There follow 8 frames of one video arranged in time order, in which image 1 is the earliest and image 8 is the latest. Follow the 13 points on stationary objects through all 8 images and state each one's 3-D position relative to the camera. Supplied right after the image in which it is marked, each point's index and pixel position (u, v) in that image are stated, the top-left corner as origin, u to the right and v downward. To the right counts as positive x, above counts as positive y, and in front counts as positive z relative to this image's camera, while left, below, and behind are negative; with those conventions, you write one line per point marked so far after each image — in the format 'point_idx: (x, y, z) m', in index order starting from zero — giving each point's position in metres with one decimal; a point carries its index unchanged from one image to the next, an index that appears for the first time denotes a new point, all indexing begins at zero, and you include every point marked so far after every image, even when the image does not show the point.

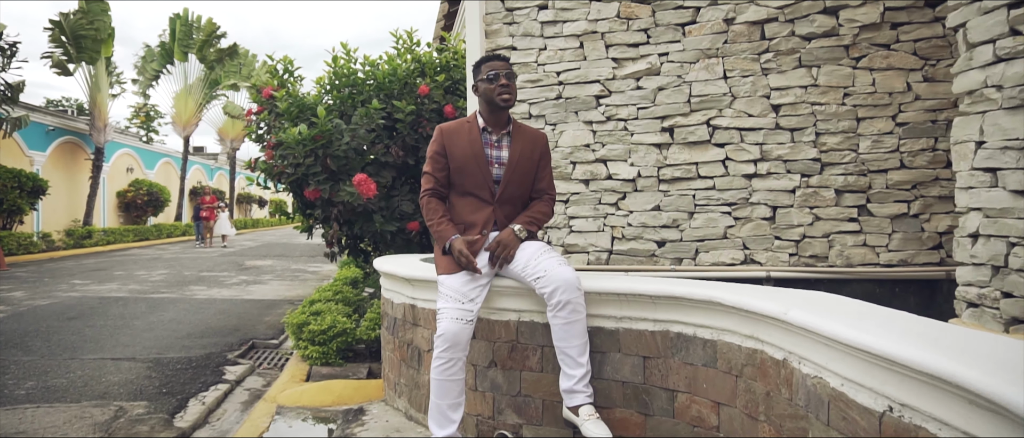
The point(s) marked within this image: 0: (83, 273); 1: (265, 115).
0: (-7.4, -0.9, +11.9) m
1: (-1.9, +0.8, +5.3) m
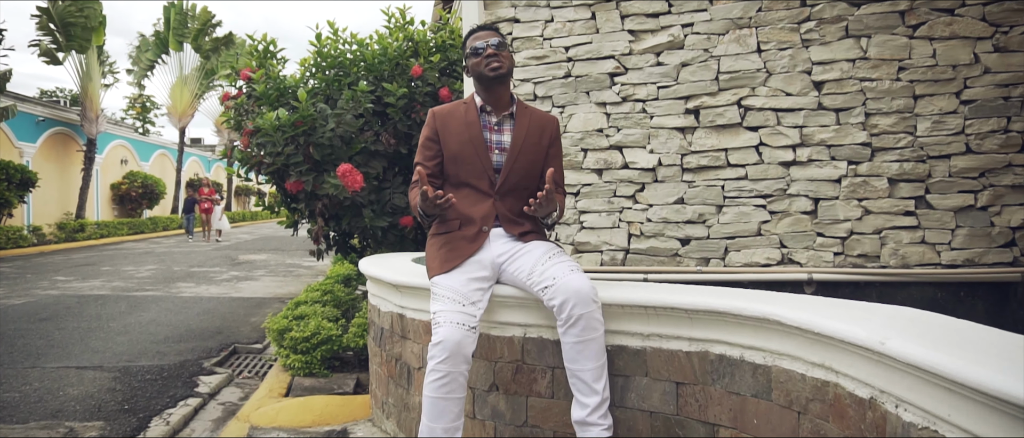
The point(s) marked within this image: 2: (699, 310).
0: (-7.4, -0.8, +11.5) m
1: (-1.9, +0.8, +4.8) m
2: (+0.6, -0.3, +2.1) m
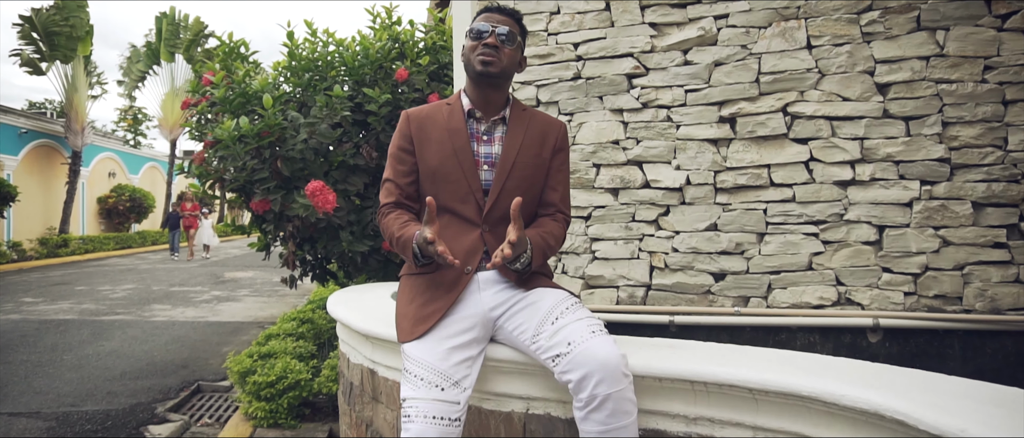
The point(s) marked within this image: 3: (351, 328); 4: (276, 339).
0: (-7.4, -1.1, +10.8) m
1: (-1.9, +0.7, +4.2) m
2: (+0.6, -0.4, +1.5) m
3: (-0.6, -0.4, +2.5) m
4: (-1.6, -0.8, +4.6) m
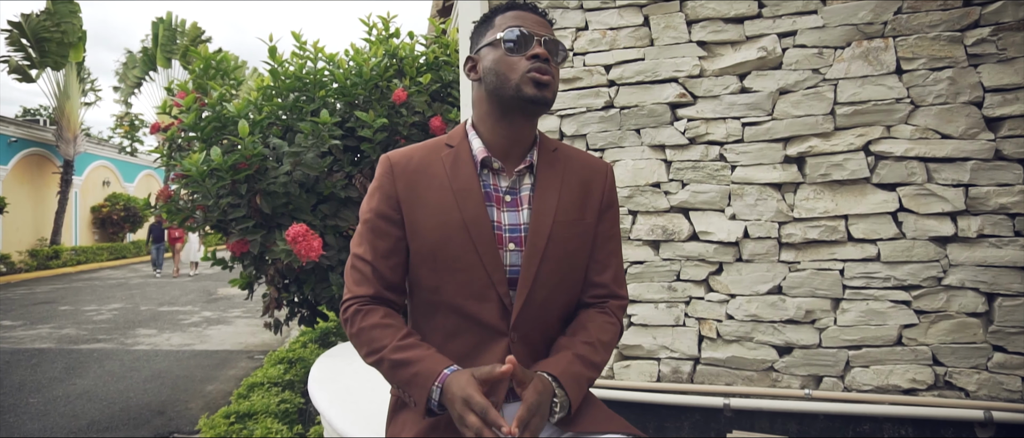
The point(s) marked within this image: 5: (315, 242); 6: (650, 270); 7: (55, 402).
0: (-7.3, -1.3, +10.3) m
1: (-1.8, +0.5, +3.7) m
2: (+0.6, -0.6, +1.0) m
3: (-0.5, -0.6, +2.0) m
4: (-1.5, -1.0, +4.1) m
5: (-0.9, -0.1, +3.0) m
6: (+0.6, -0.2, +3.4) m
7: (-3.4, -1.4, +5.2) m
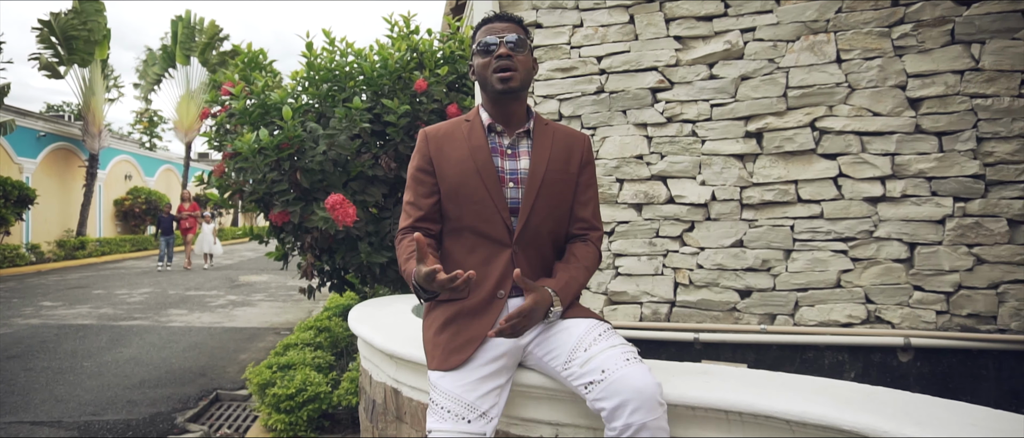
0: (-7.2, -1.2, +10.9) m
1: (-1.8, +0.6, +4.2) m
2: (+0.6, -0.4, +1.5) m
3: (-0.5, -0.5, +2.5) m
4: (-1.5, -0.9, +4.6) m
5: (-0.8, +0.1, +3.5) m
6: (+0.6, 0.0, +3.9) m
7: (-3.4, -1.2, +5.8) m
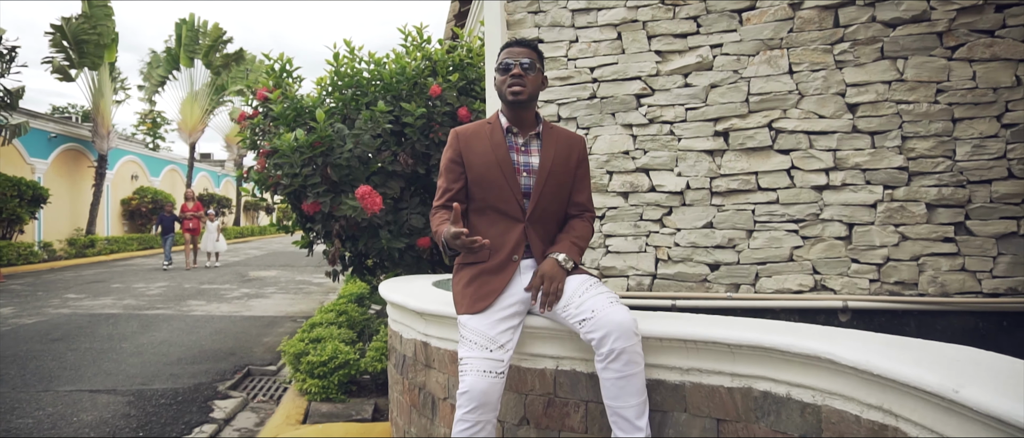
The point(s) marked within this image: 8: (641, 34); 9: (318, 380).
0: (-7.2, -1.1, +11.4) m
1: (-1.7, +0.7, +4.7) m
2: (+0.7, -0.4, +2.0) m
3: (-0.5, -0.4, +3.0) m
4: (-1.4, -0.8, +5.1) m
5: (-0.8, +0.1, +4.0) m
6: (+0.7, 0.0, +4.4) m
7: (-3.4, -1.2, +6.3) m
8: (+0.8, +1.1, +4.4) m
9: (-1.2, -1.0, +4.2) m
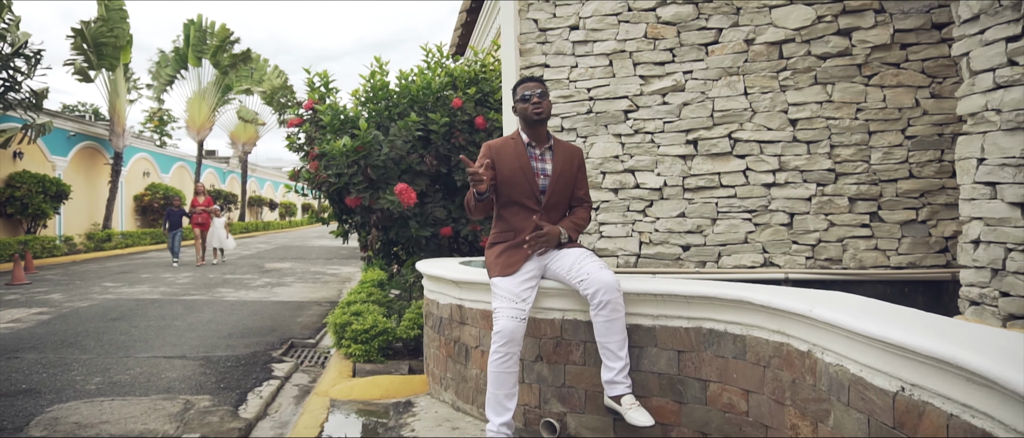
0: (-7.1, -1.0, +12.3) m
1: (-1.7, +0.7, +5.6) m
2: (+0.8, -0.3, +2.9) m
3: (-0.4, -0.3, +3.9) m
4: (-1.4, -0.7, +6.0) m
5: (-0.7, +0.2, +4.9) m
6: (+0.8, +0.1, +5.2) m
7: (-3.3, -1.1, +7.1) m
8: (+0.9, +1.2, +5.2) m
9: (-1.1, -0.9, +5.1) m
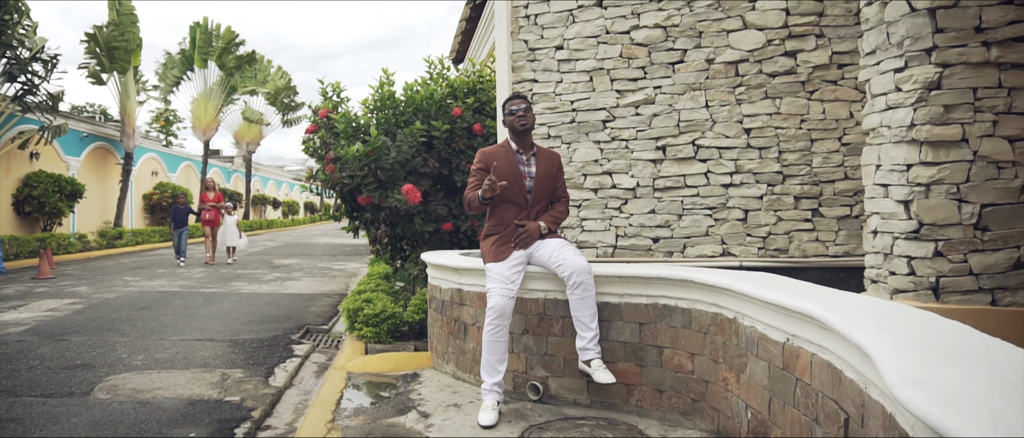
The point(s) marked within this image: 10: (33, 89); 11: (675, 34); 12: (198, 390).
0: (-7.2, -1.0, +12.9) m
1: (-1.7, +0.8, +6.2) m
2: (+0.7, -0.3, +3.5) m
3: (-0.4, -0.3, +4.5) m
4: (-1.4, -0.7, +6.6) m
5: (-0.8, +0.2, +5.5) m
6: (+0.7, +0.1, +5.9) m
7: (-3.3, -1.1, +7.8) m
8: (+0.8, +1.2, +5.8) m
9: (-1.2, -0.9, +5.7) m
10: (-10.8, +2.9, +15.6) m
11: (+1.4, +1.6, +5.7) m
12: (-2.0, -1.1, +4.3) m
